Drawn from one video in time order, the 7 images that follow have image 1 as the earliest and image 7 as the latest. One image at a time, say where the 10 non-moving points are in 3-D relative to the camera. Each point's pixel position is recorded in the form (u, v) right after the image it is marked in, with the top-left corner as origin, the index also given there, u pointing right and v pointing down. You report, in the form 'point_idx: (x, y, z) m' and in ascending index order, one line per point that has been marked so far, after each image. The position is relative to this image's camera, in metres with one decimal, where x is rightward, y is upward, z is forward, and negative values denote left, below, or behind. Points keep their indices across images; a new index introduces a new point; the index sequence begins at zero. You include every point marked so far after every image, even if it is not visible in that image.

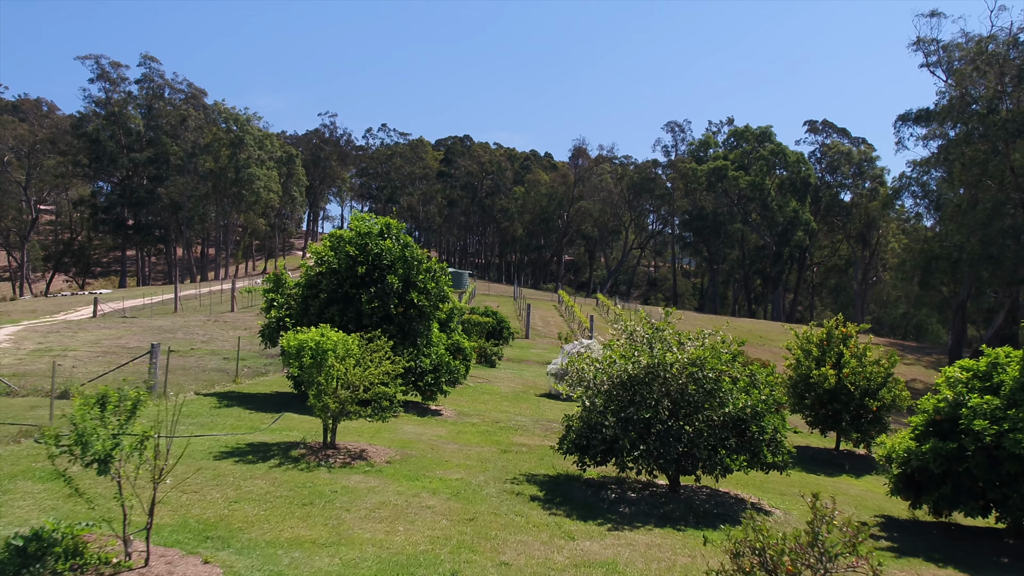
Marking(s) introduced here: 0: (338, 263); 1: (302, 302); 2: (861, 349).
0: (-1.9, +0.3, +11.5) m
1: (-2.4, -0.2, +11.8) m
2: (+3.8, -0.7, +11.5) m
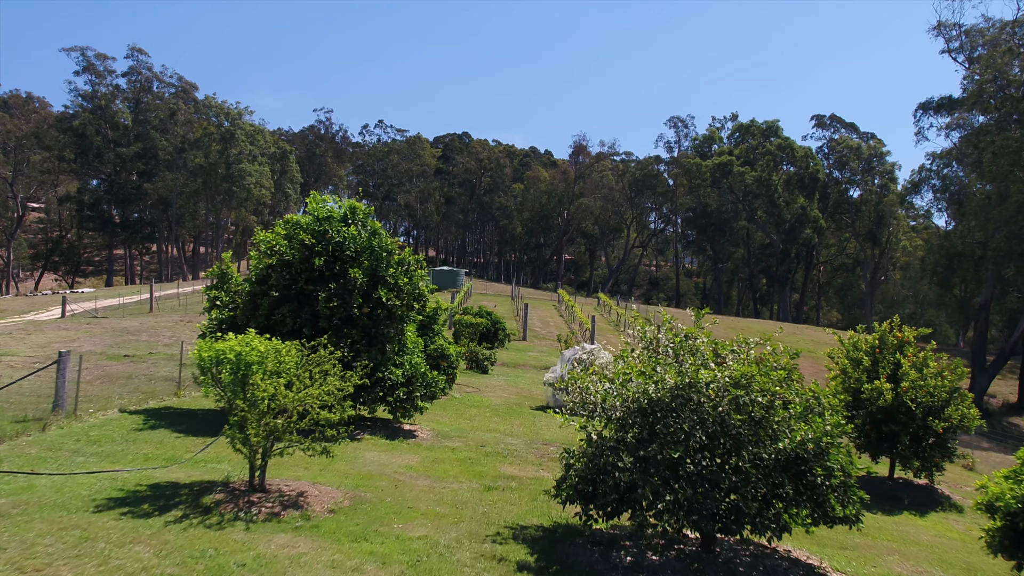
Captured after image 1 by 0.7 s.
0: (-2.0, +0.3, +9.6) m
1: (-2.5, -0.1, +9.9) m
2: (+3.7, -0.6, +9.6) m
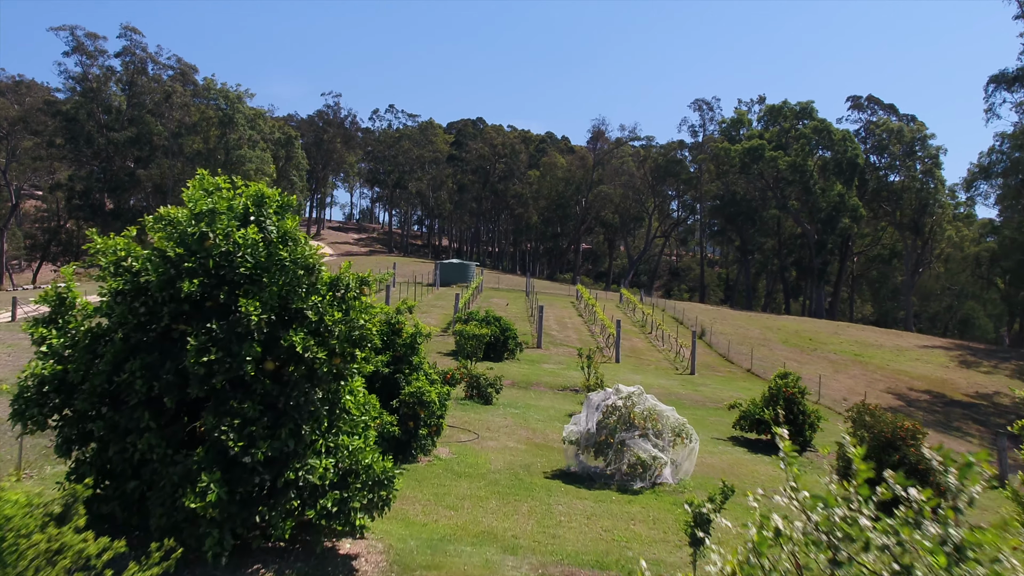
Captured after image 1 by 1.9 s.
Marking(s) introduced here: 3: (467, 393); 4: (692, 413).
0: (-2.0, +0.1, +5.8) m
1: (-2.5, -0.3, +6.1) m
2: (+3.7, -0.9, +5.7) m
3: (-0.7, -1.5, +15.0) m
4: (+2.9, -2.0, +17.0) m
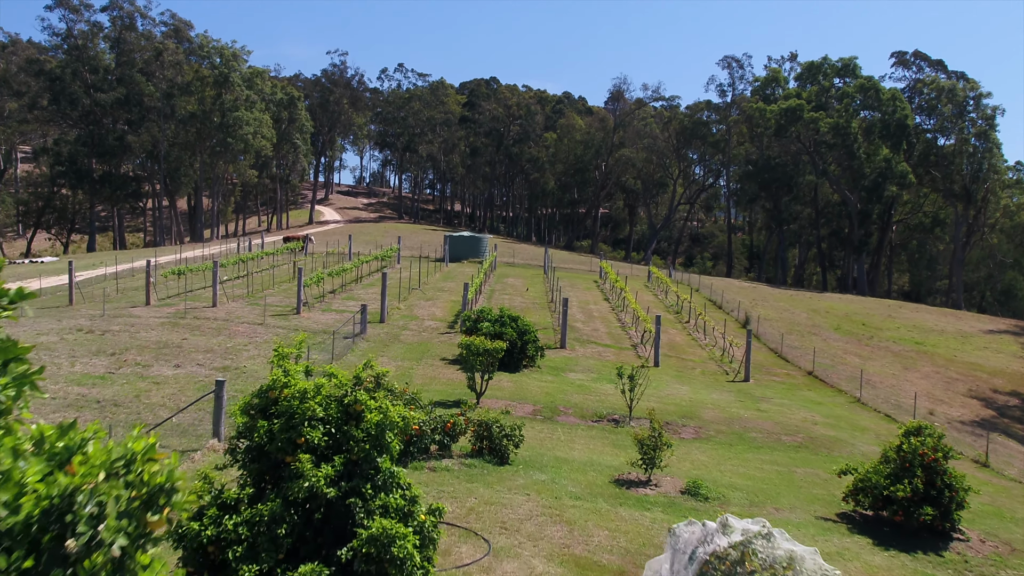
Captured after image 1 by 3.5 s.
0: (-1.9, -0.4, +1.8) m
1: (-2.3, -0.8, +2.1) m
2: (+3.9, -1.4, +1.6) m
3: (-0.4, -1.7, +11.0) m
4: (+3.2, -2.1, +12.9) m
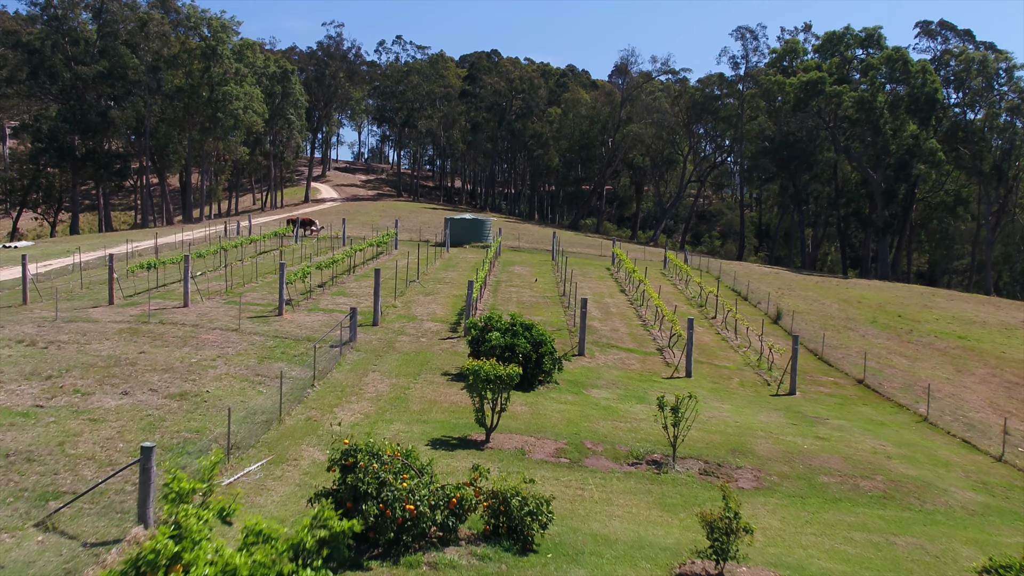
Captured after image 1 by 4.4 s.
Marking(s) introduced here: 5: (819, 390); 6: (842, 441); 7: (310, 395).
0: (-1.7, -0.9, -0.9) m
1: (-2.1, -1.3, -0.6) m
2: (+4.1, -1.8, -1.0) m
3: (-0.2, -1.9, +8.3) m
4: (+3.4, -2.3, +10.3) m
5: (+5.5, -1.8, +18.9) m
6: (+4.6, -2.1, +14.6) m
7: (-2.7, -1.4, +13.9) m
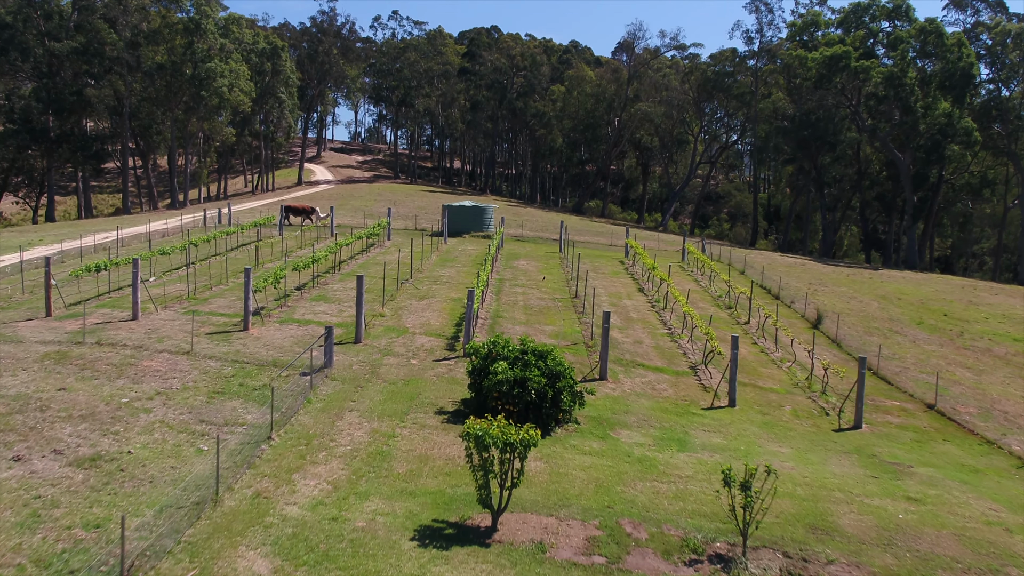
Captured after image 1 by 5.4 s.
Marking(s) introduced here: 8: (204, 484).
0: (-1.6, -1.4, -4.0) m
1: (-2.0, -1.8, -3.7) m
2: (+4.2, -2.4, -4.1) m
3: (-0.1, -2.3, +5.2) m
4: (+3.6, -2.7, +7.2) m
5: (+5.7, -2.0, +15.8) m
6: (+4.8, -2.4, +11.6) m
7: (-2.6, -1.7, +10.8) m
8: (-2.8, -1.8, +9.4) m
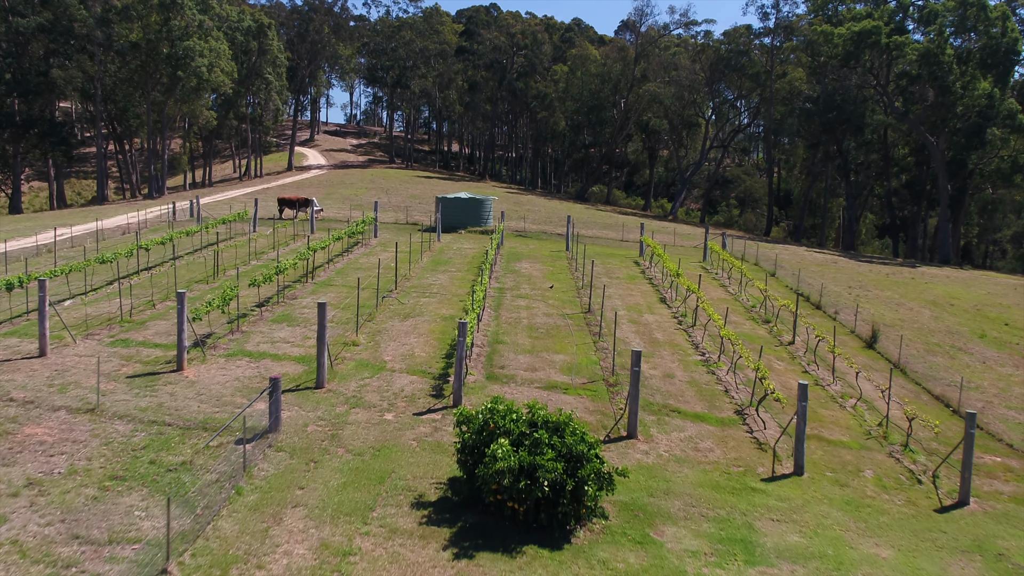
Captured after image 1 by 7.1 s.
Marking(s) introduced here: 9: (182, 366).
0: (-1.5, -2.2, -7.5) m
1: (-2.0, -2.6, -7.2) m
2: (+4.3, -3.1, -7.6) m
3: (0.0, -2.9, +1.8) m
4: (+3.6, -3.2, +3.7) m
5: (+5.7, -2.4, +12.3) m
6: (+4.8, -2.8, +8.1) m
7: (-2.5, -2.2, +7.3) m
8: (-2.7, -2.3, +5.9) m
9: (-4.3, -1.0, +13.5) m
